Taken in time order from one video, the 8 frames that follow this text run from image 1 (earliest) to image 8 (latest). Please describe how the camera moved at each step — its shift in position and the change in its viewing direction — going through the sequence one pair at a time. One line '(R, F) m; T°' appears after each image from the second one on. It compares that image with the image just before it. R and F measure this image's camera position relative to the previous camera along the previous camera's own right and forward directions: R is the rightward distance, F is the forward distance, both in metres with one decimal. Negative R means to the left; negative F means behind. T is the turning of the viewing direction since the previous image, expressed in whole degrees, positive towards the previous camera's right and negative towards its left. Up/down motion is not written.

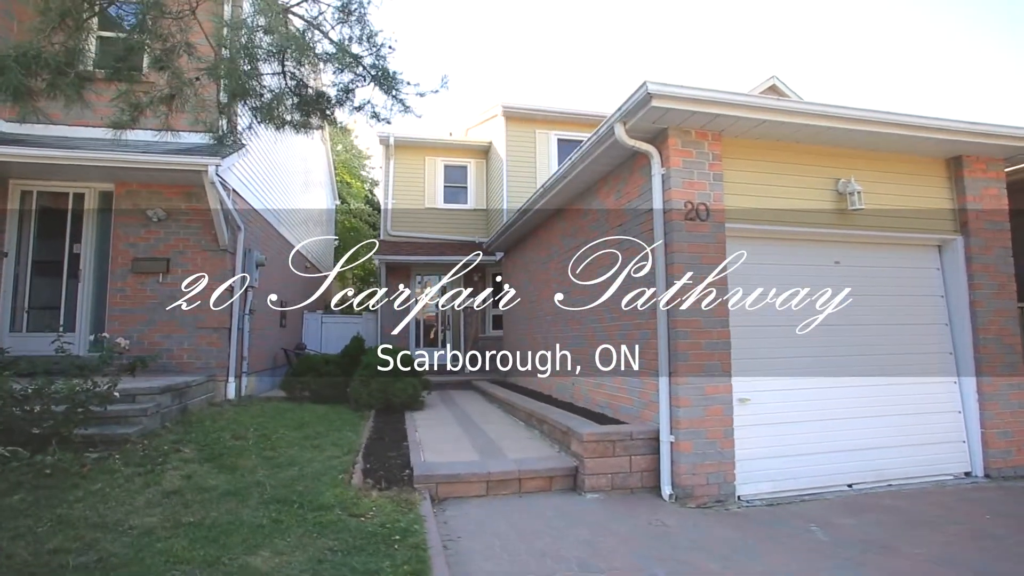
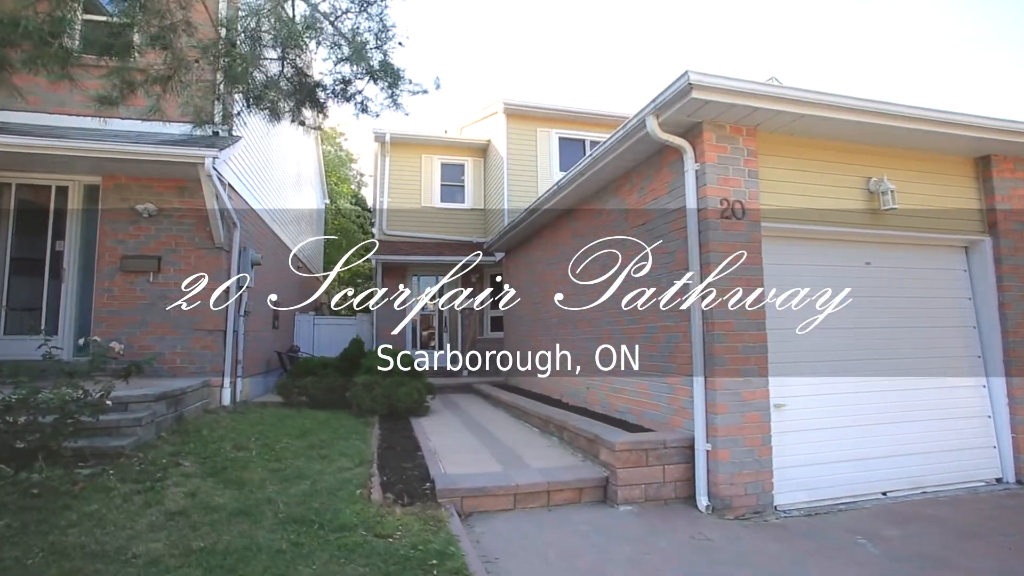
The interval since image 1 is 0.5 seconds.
(-0.4, +0.3) m; +2°
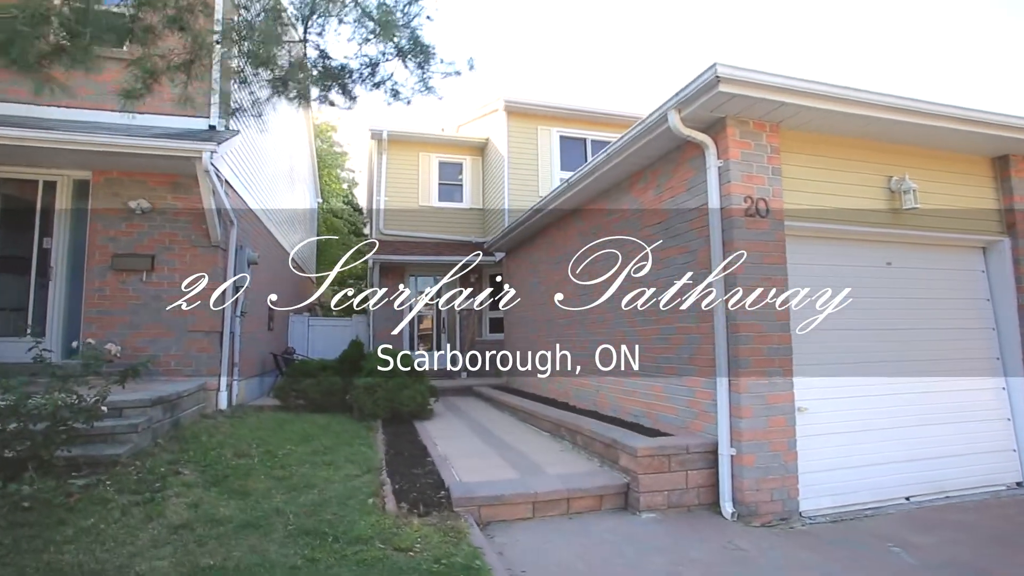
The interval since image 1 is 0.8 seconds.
(-0.2, +0.2) m; +1°
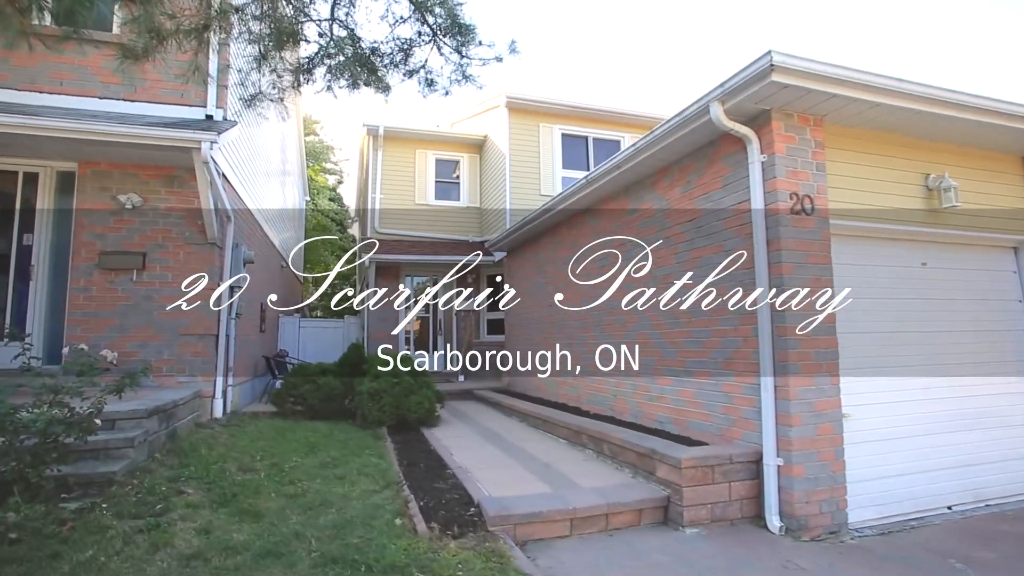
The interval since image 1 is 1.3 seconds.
(-0.4, +0.3) m; +2°
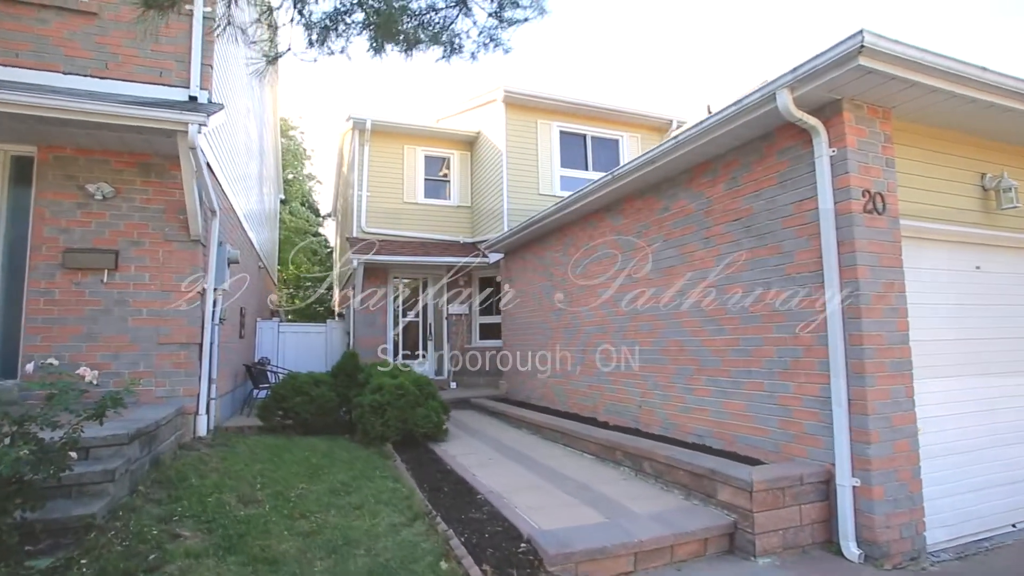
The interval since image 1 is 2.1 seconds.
(-0.6, +0.5) m; +4°
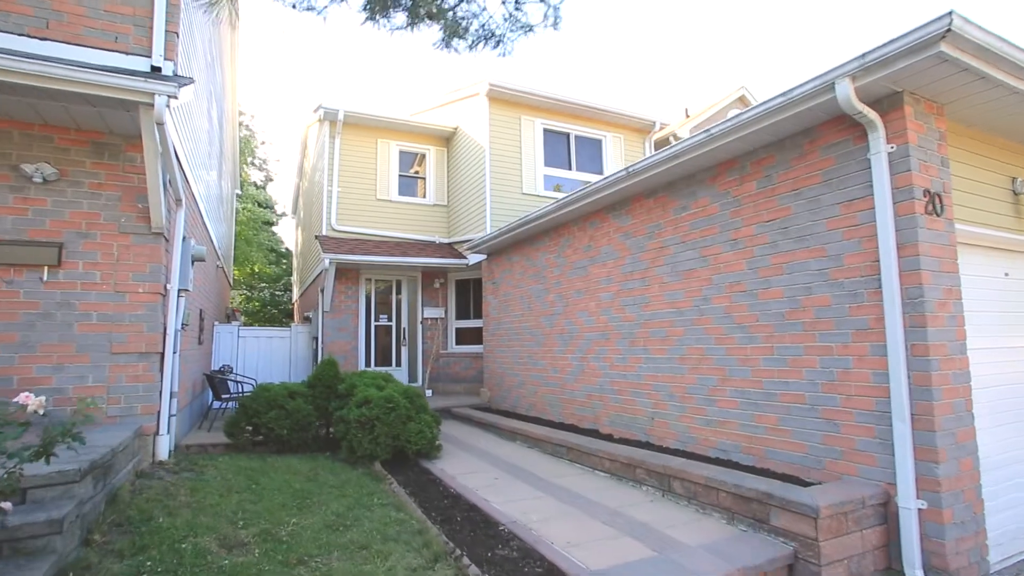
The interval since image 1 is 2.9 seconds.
(-0.5, +0.5) m; +5°
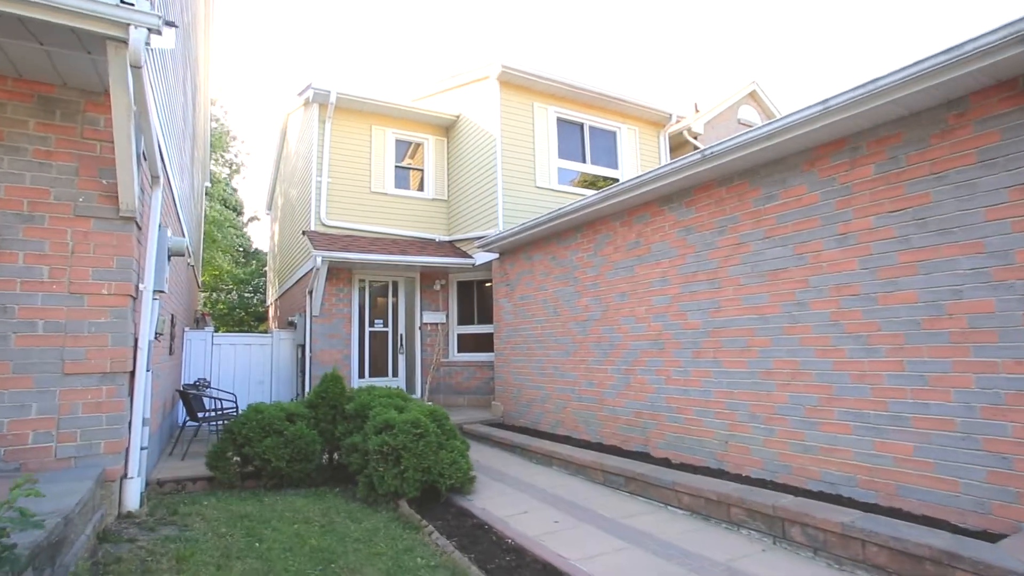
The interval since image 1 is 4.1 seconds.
(-0.8, +0.9) m; +3°
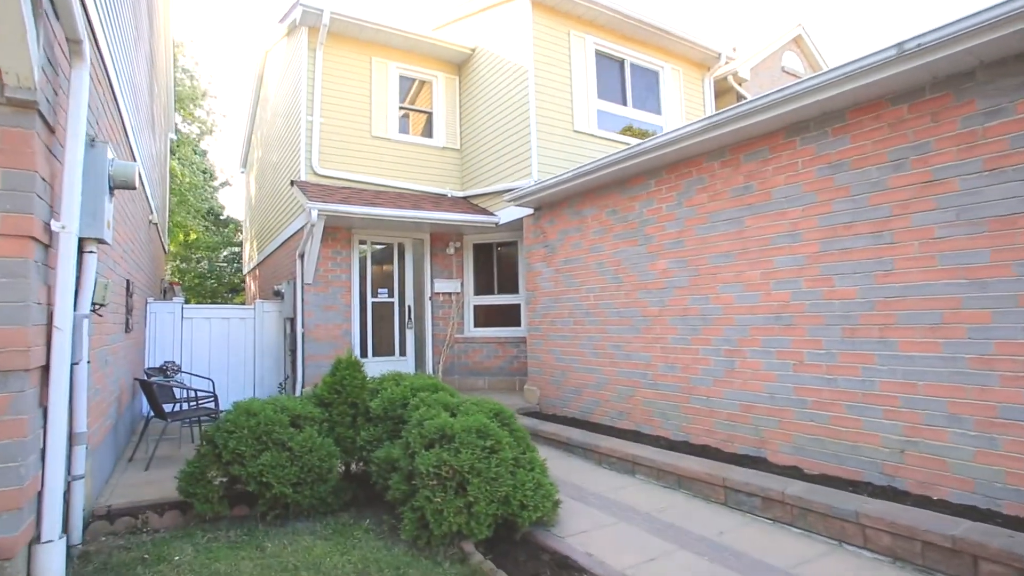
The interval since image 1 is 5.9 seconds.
(-0.9, +1.4) m; +3°
